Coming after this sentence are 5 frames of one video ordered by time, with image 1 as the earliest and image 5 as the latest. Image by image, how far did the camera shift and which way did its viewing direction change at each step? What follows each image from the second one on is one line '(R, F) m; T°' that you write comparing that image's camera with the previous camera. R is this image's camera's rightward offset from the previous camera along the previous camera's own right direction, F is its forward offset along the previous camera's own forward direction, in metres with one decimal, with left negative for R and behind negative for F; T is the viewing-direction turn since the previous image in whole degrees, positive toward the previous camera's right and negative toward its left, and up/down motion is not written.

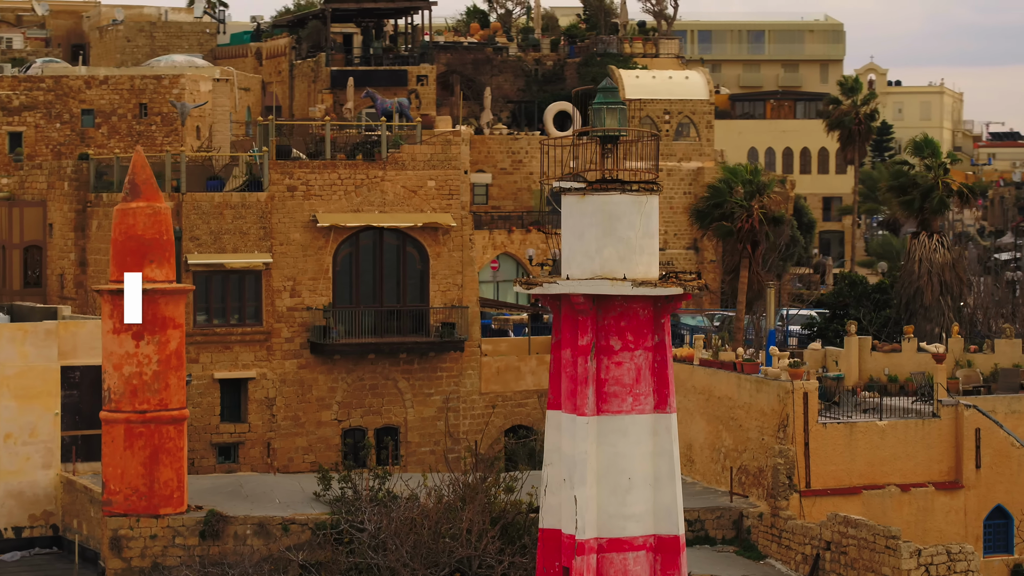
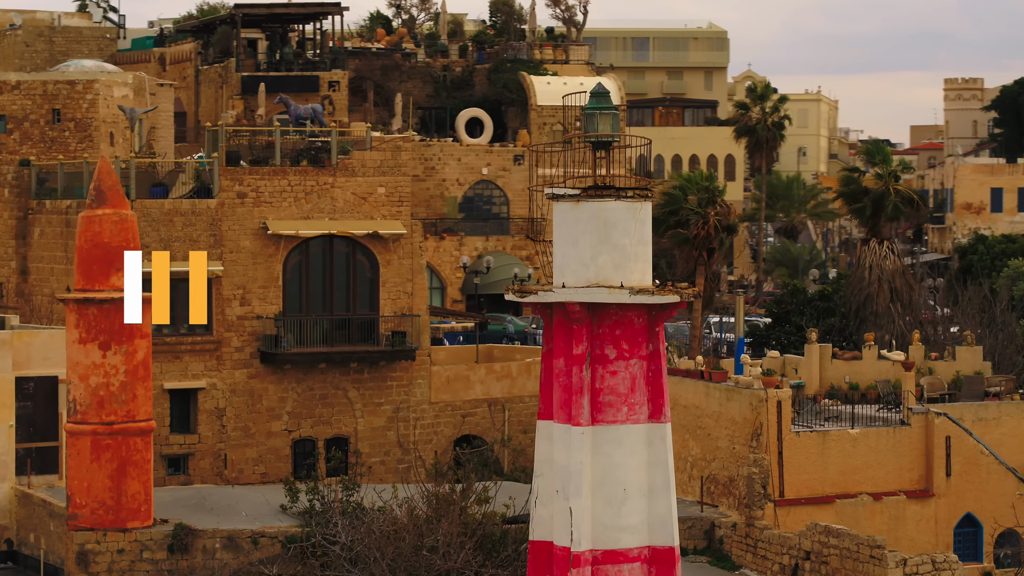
(-1.0, +0.4) m; +3°
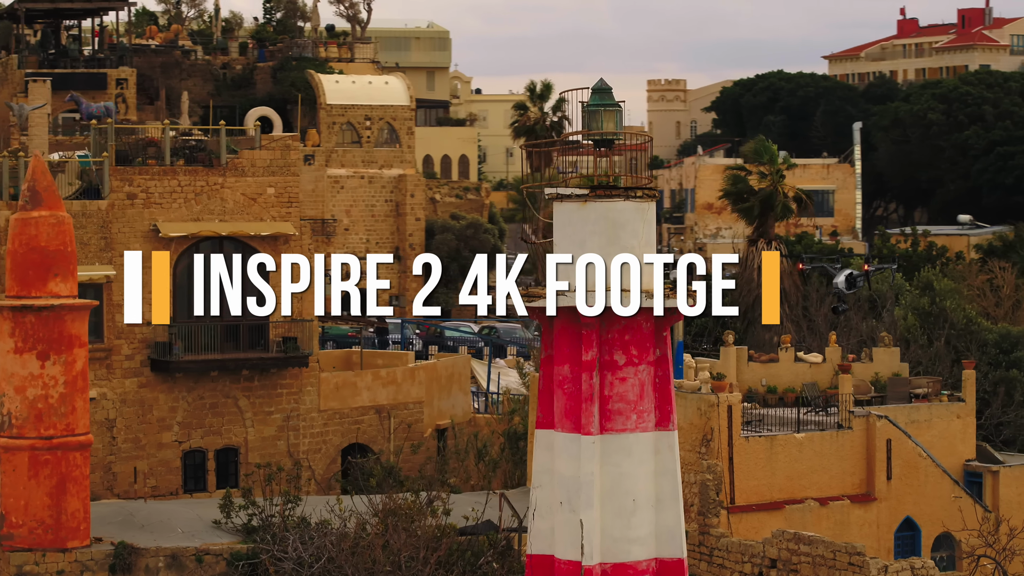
(-2.6, +1.0) m; +7°
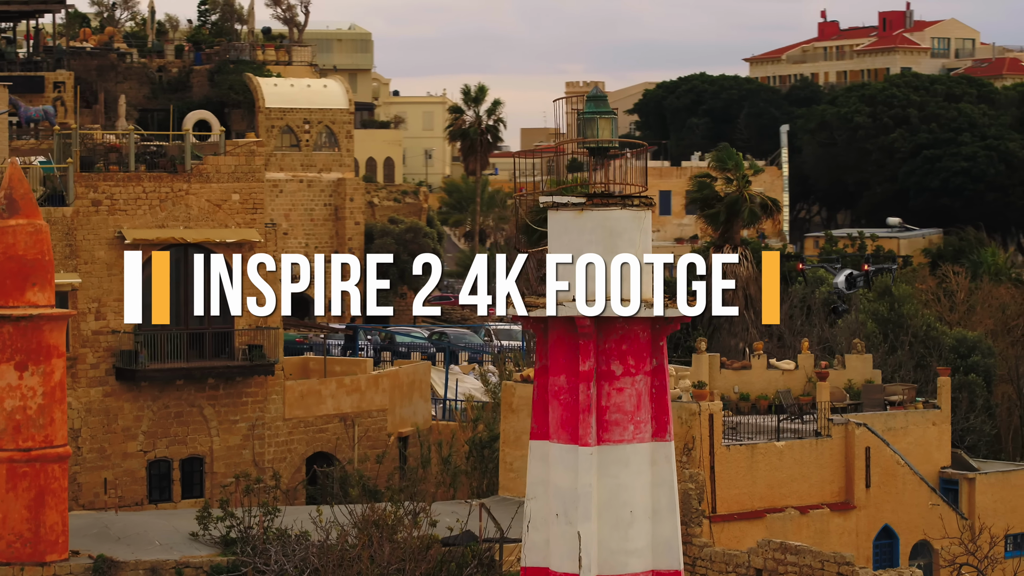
(-0.7, +0.2) m; +2°
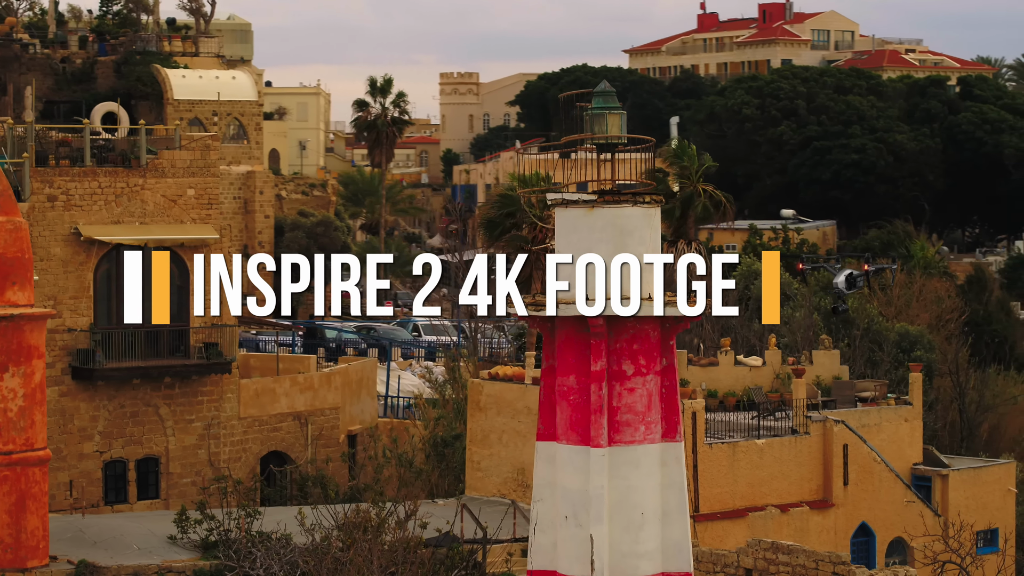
(-1.1, +0.4) m; +3°
